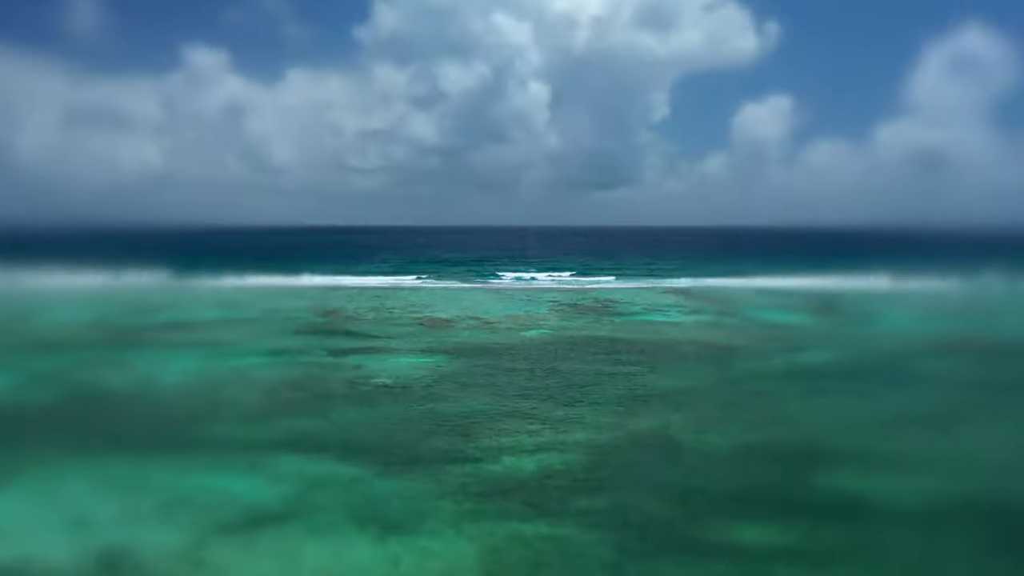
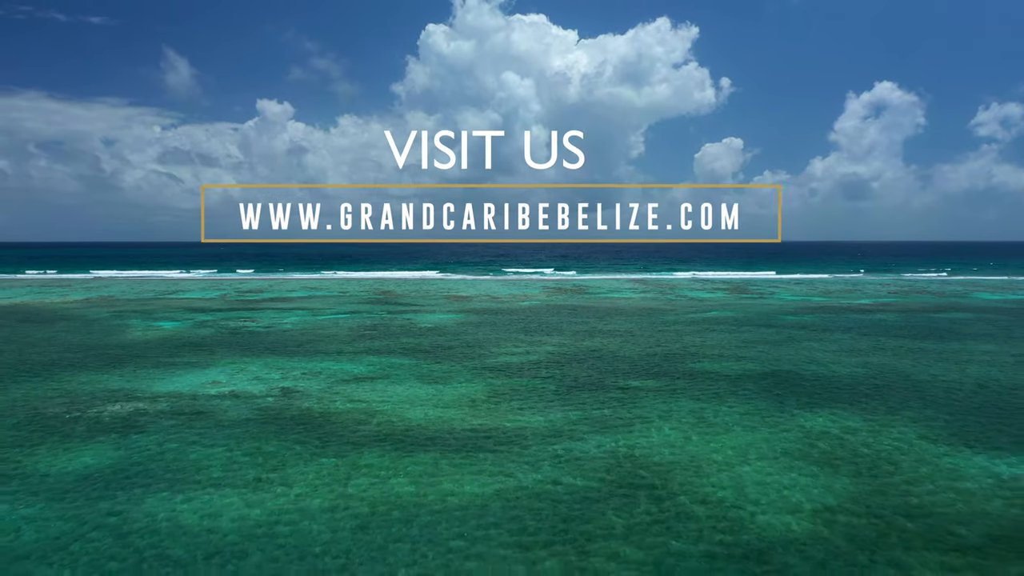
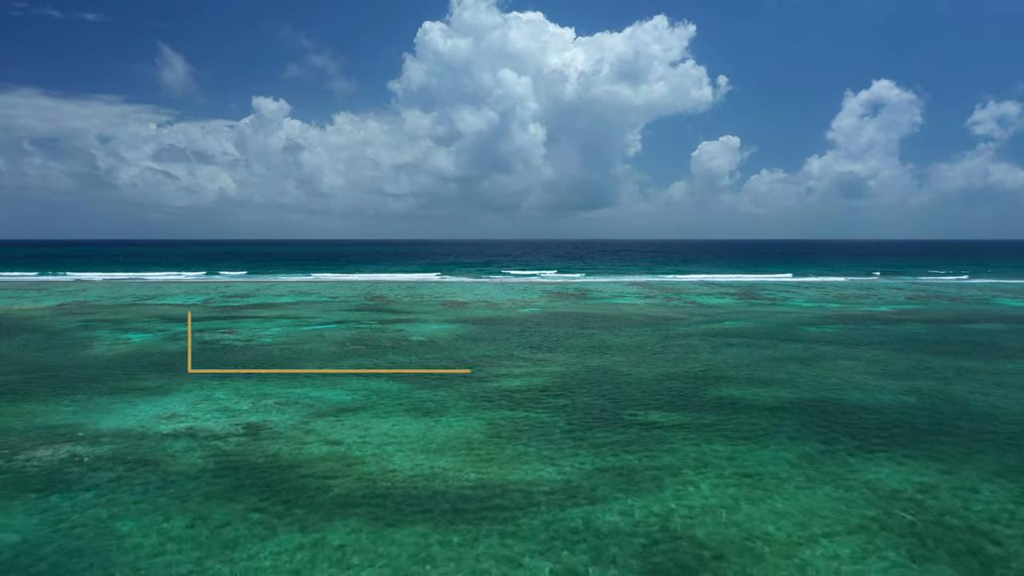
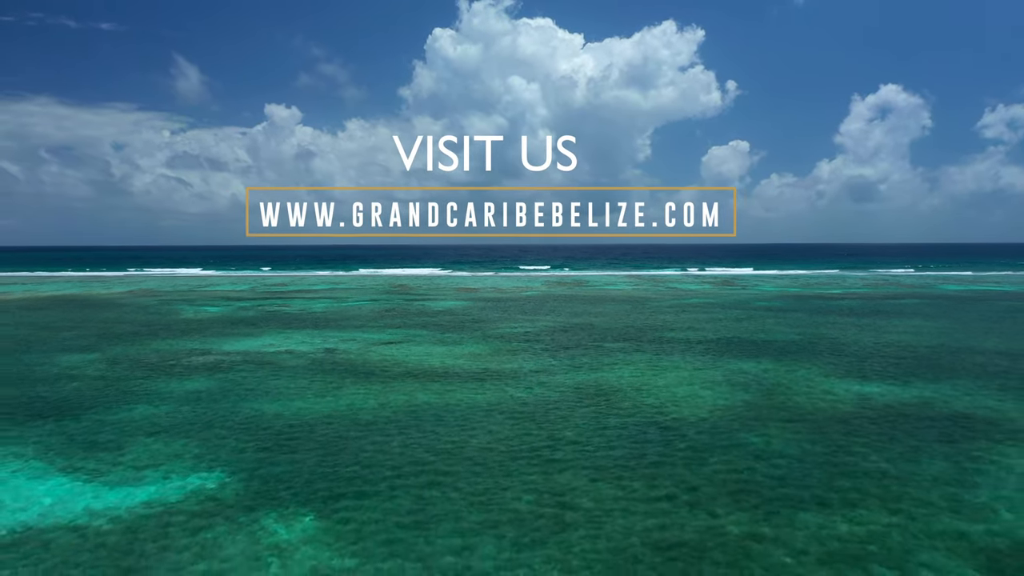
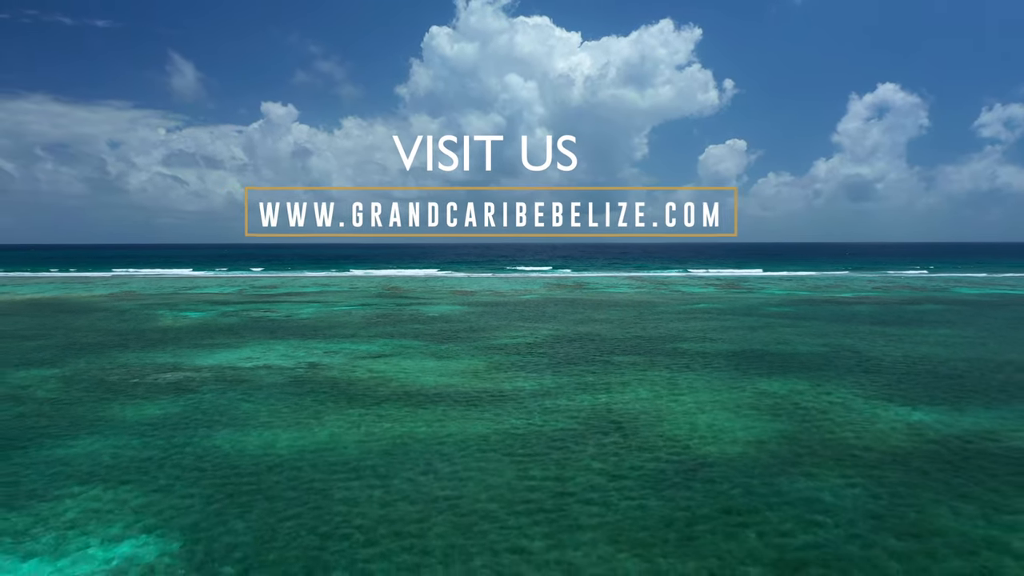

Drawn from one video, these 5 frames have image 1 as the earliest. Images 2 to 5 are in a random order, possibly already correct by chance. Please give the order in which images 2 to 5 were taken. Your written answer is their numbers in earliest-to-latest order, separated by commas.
3, 2, 5, 4
